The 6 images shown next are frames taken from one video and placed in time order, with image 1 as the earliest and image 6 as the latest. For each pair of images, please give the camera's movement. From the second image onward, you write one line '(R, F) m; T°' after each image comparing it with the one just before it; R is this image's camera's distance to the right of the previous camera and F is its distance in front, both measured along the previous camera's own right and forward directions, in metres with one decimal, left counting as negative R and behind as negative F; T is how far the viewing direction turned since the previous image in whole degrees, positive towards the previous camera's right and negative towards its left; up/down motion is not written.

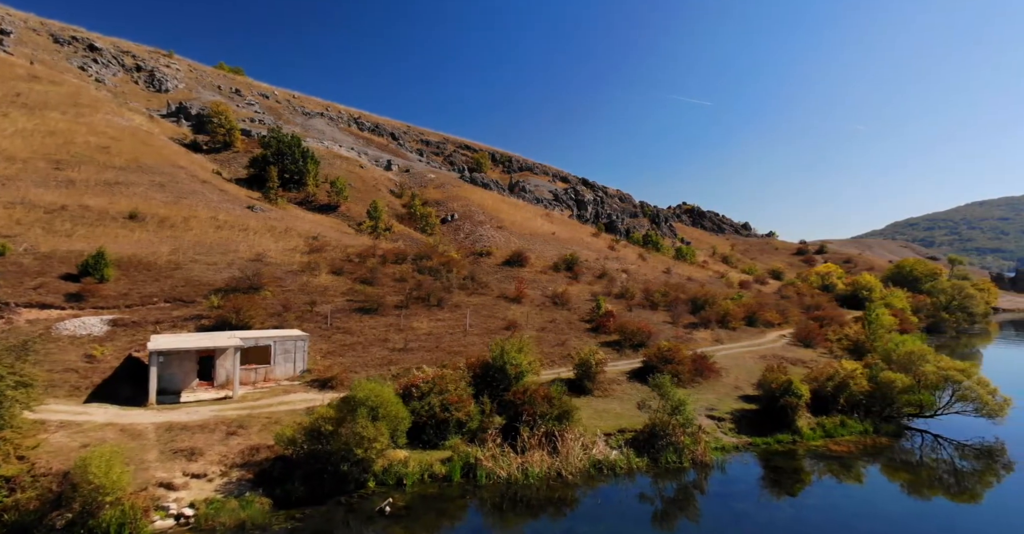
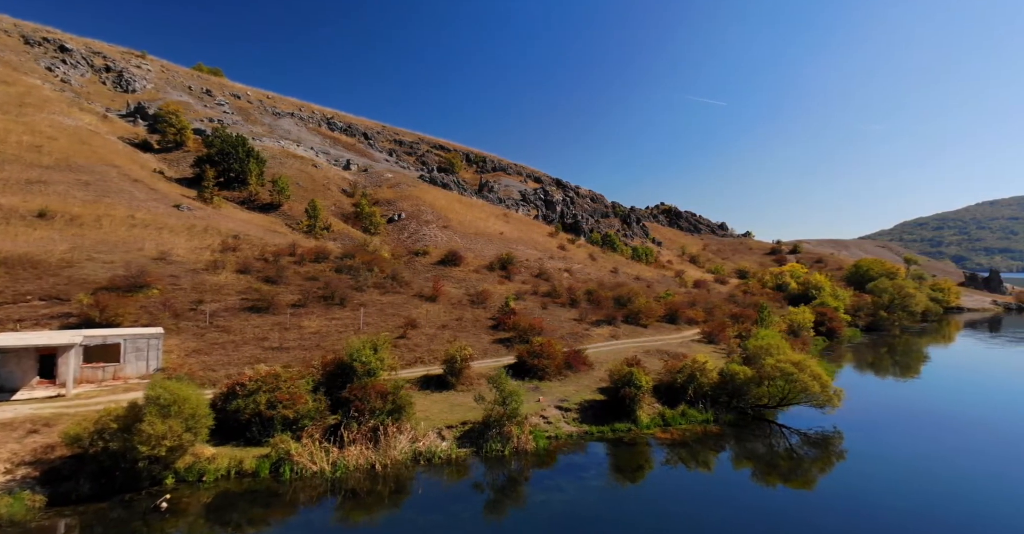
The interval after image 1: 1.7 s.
(+6.1, +0.2) m; 0°
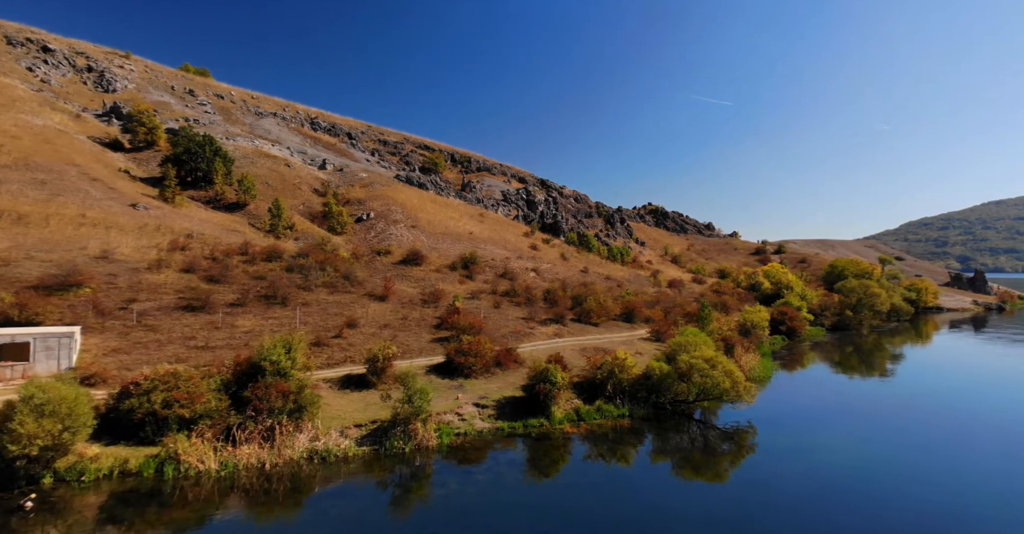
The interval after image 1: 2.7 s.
(+3.5, +0.2) m; 0°
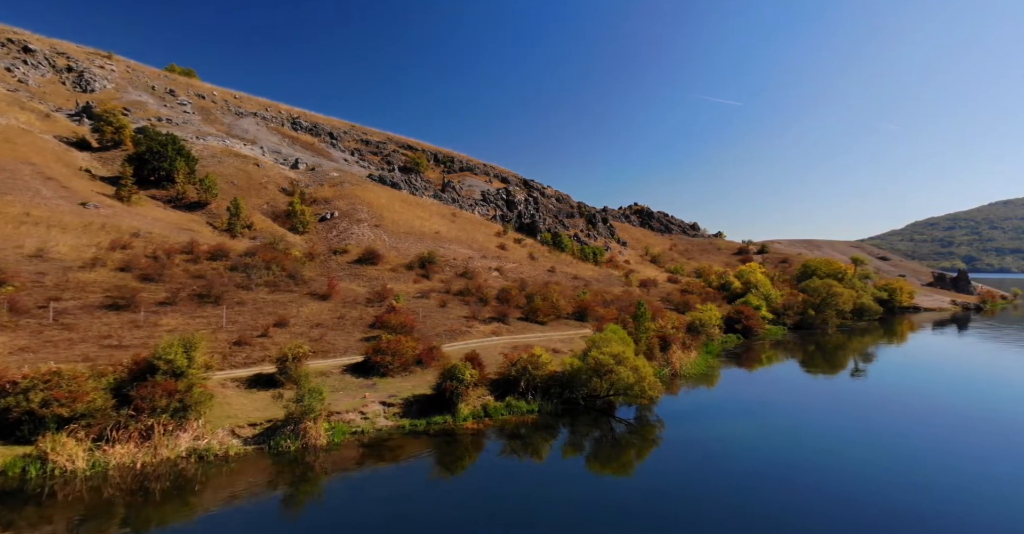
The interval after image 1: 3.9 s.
(+4.0, +0.3) m; 0°
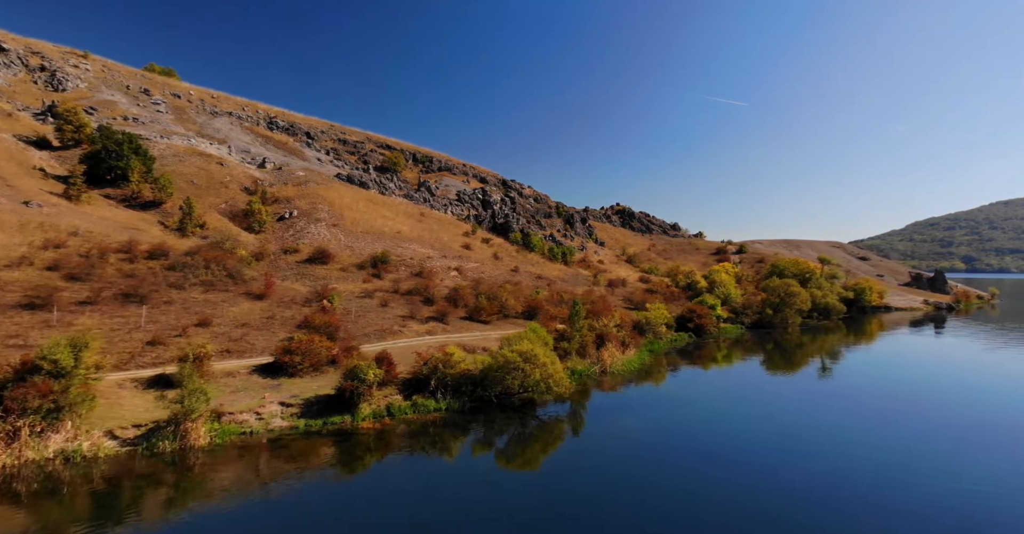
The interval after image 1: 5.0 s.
(+4.0, +0.3) m; 0°
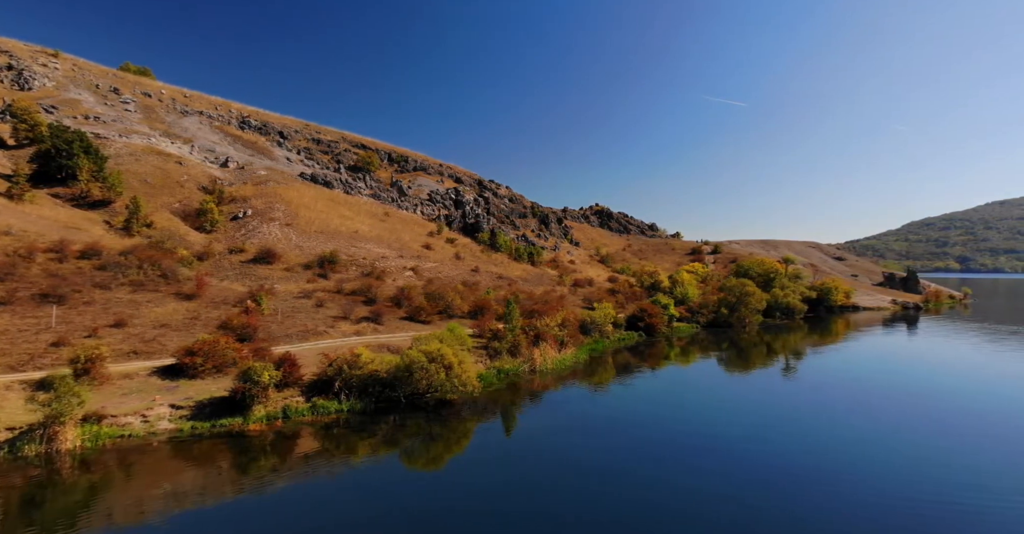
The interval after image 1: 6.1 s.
(+4.0, +0.4) m; +1°
